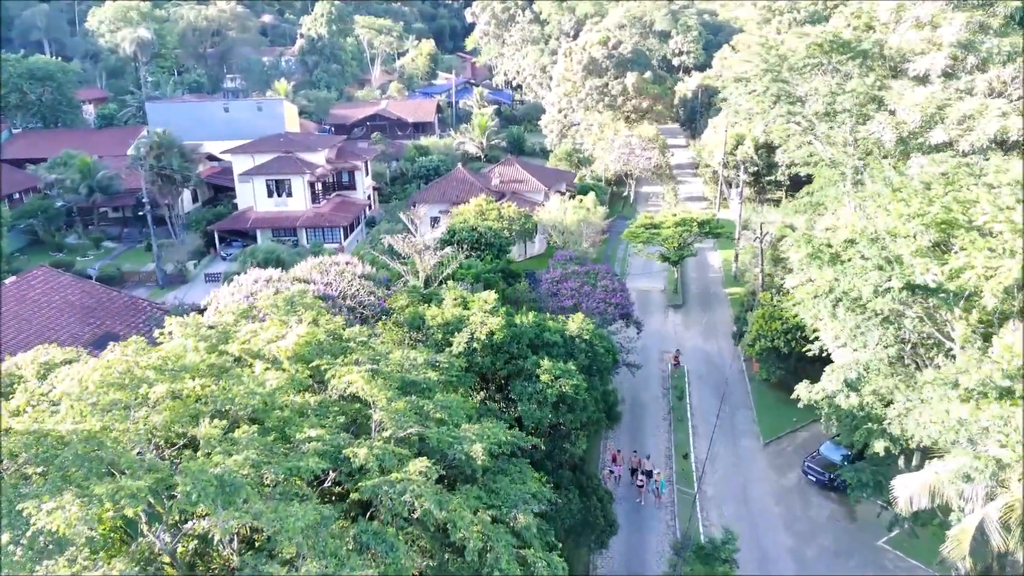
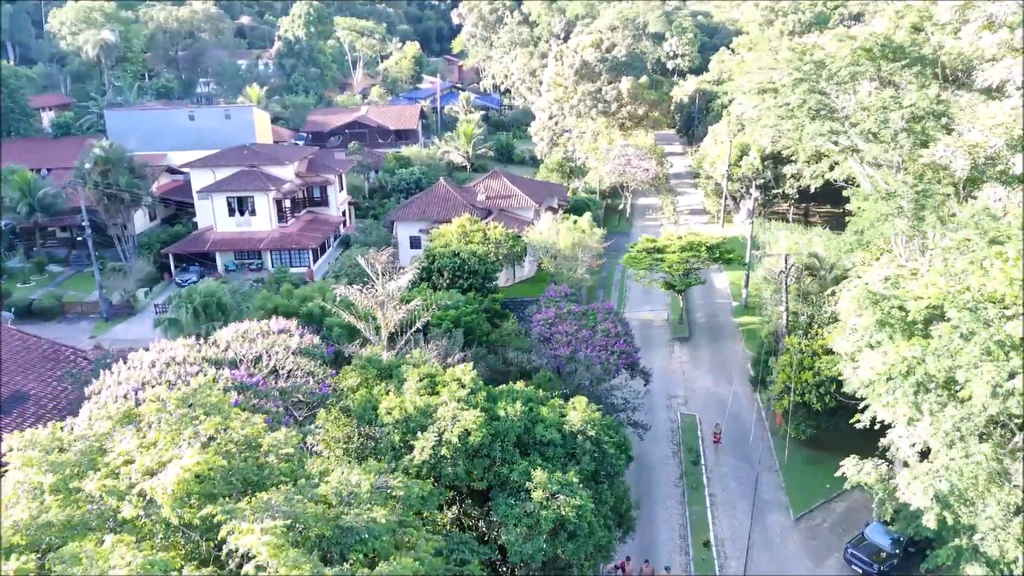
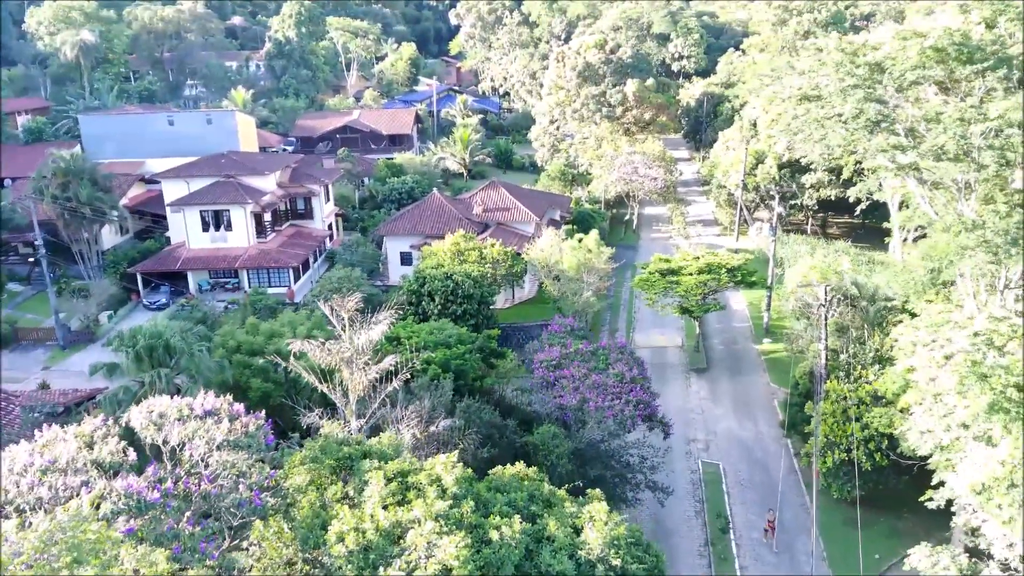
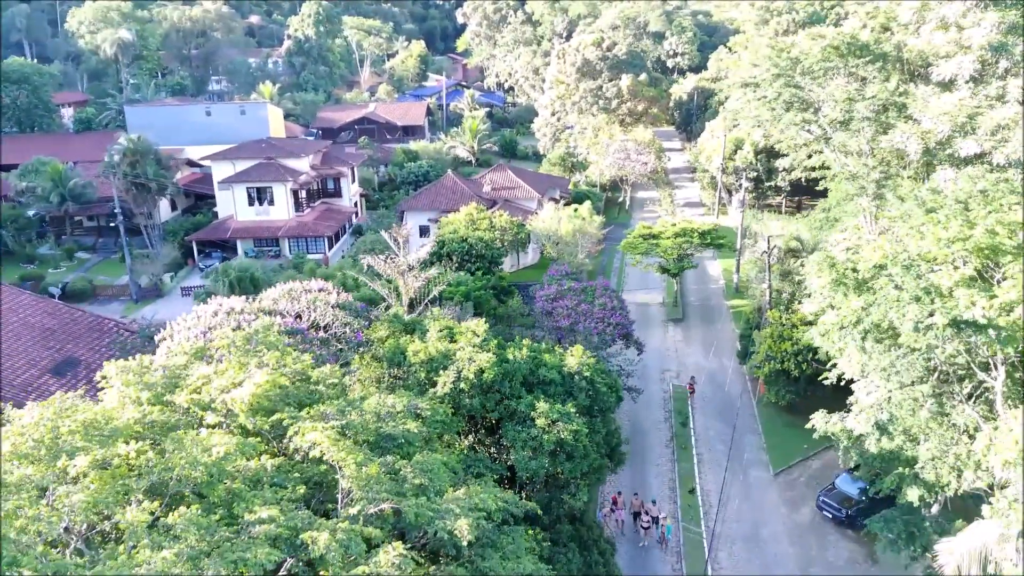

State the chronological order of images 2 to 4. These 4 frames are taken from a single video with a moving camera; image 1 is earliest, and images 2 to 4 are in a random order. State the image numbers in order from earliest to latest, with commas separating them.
4, 2, 3
